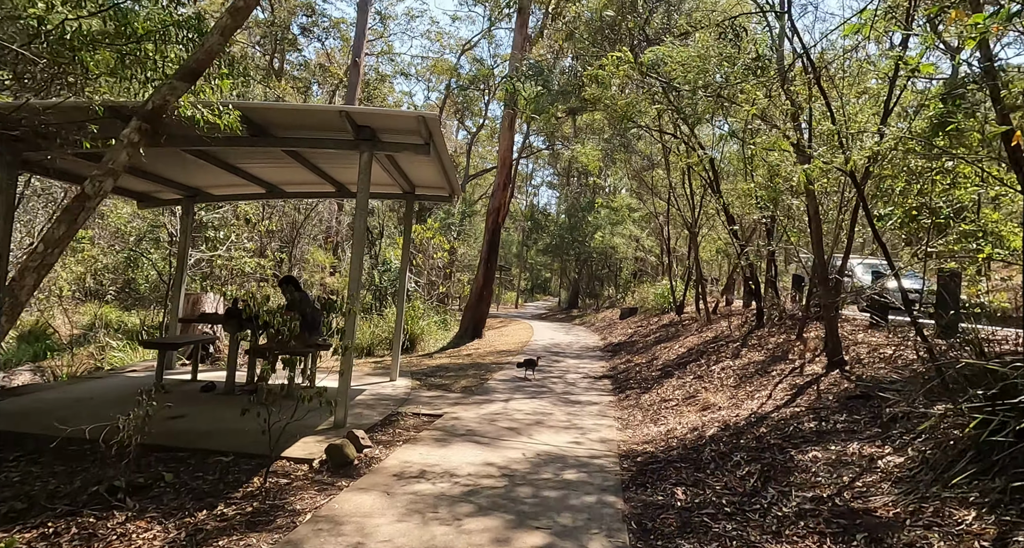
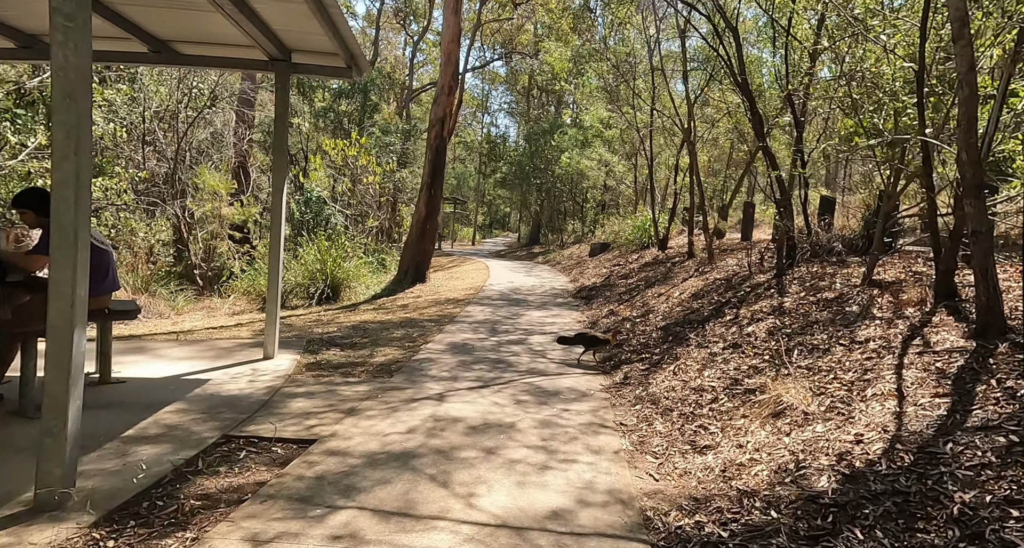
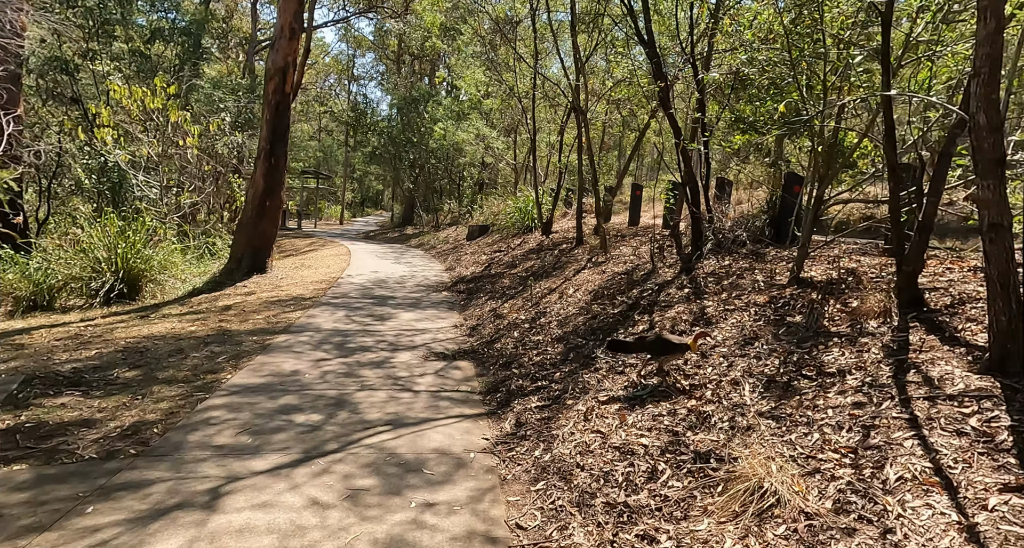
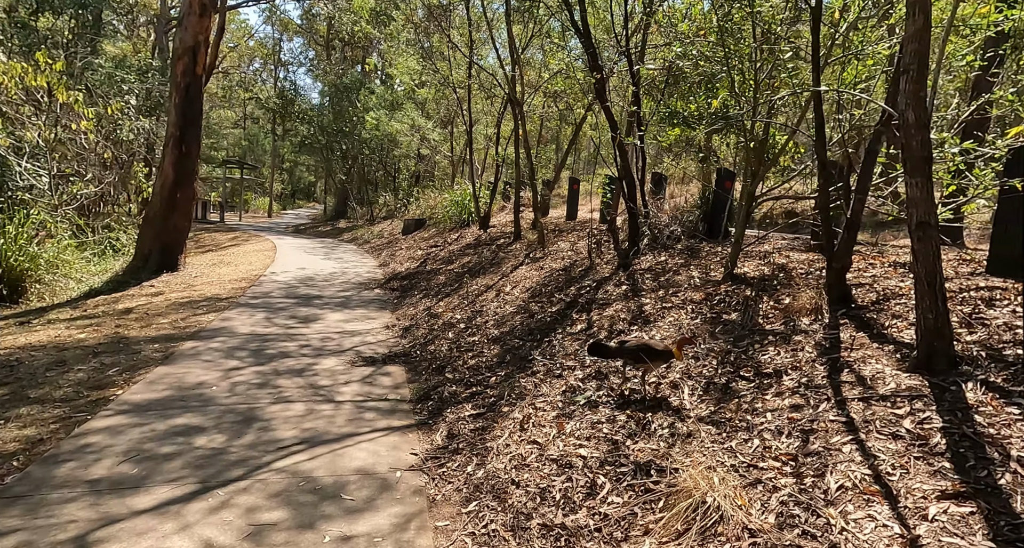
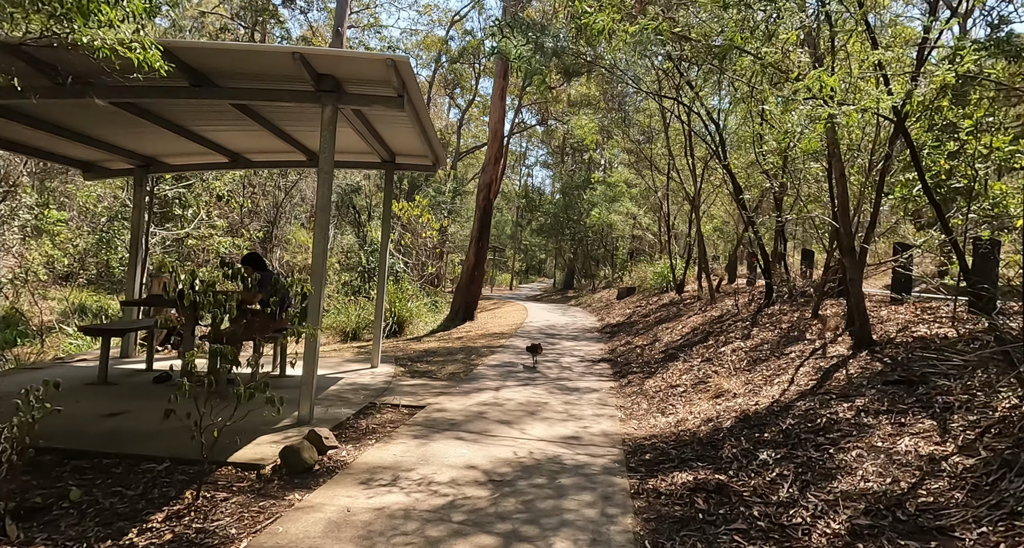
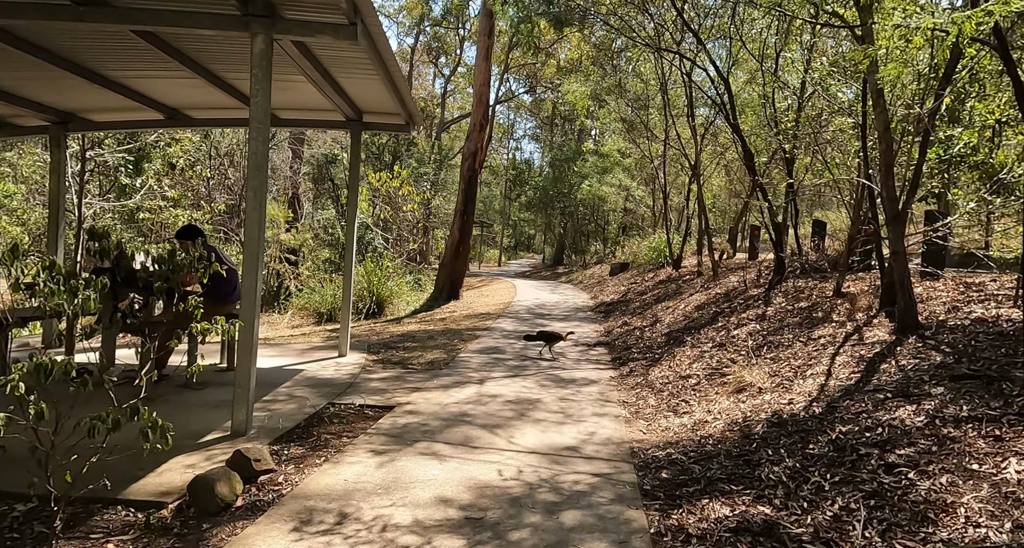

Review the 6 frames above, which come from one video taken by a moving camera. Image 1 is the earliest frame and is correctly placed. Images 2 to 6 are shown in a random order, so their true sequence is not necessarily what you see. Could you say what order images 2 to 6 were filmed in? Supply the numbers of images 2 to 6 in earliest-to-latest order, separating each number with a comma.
5, 6, 2, 3, 4
